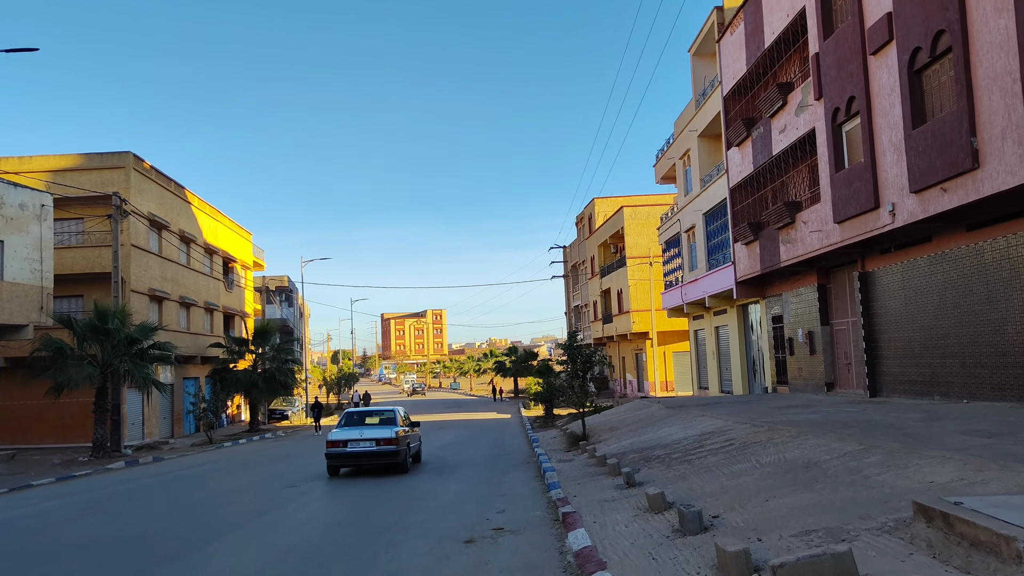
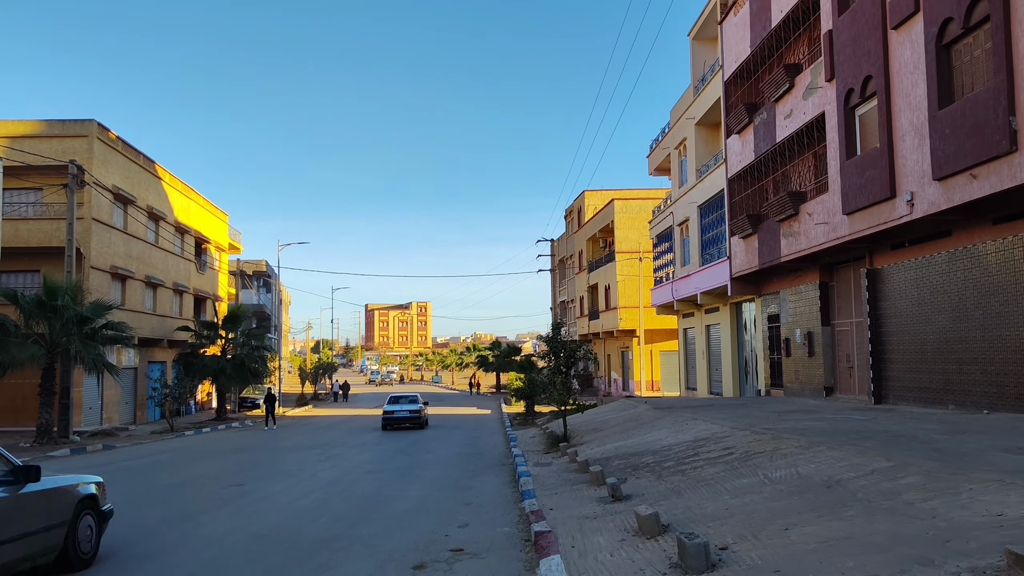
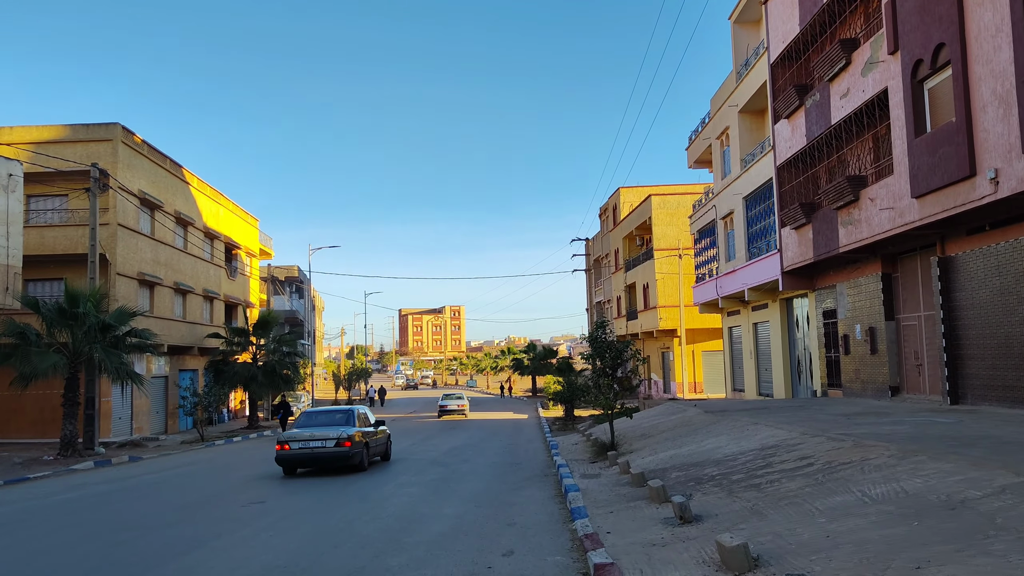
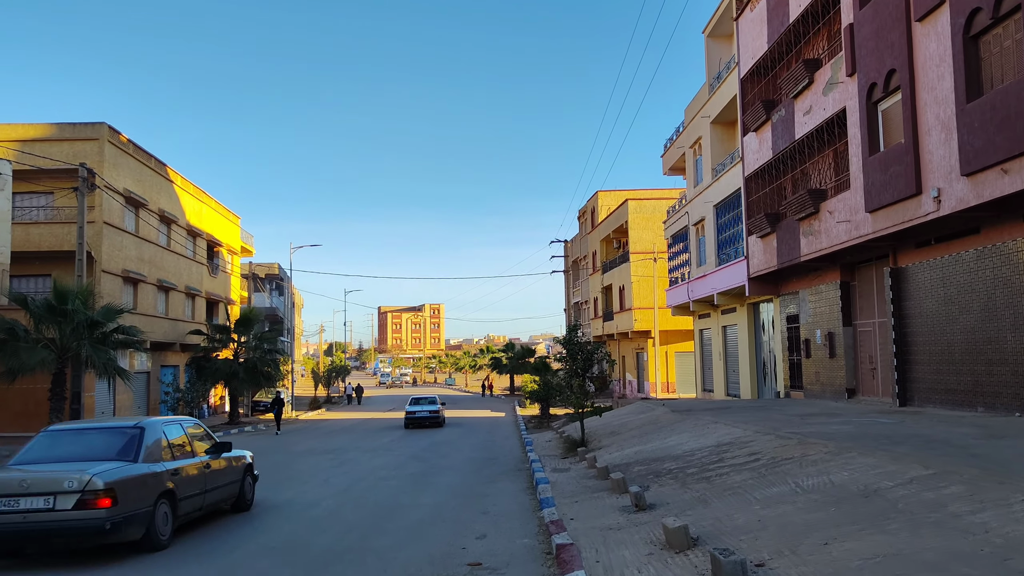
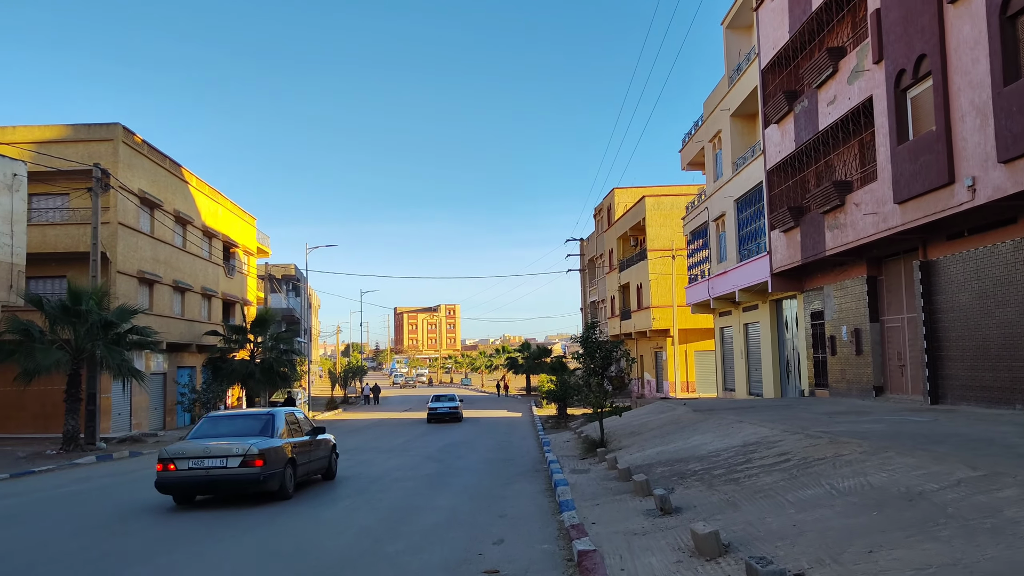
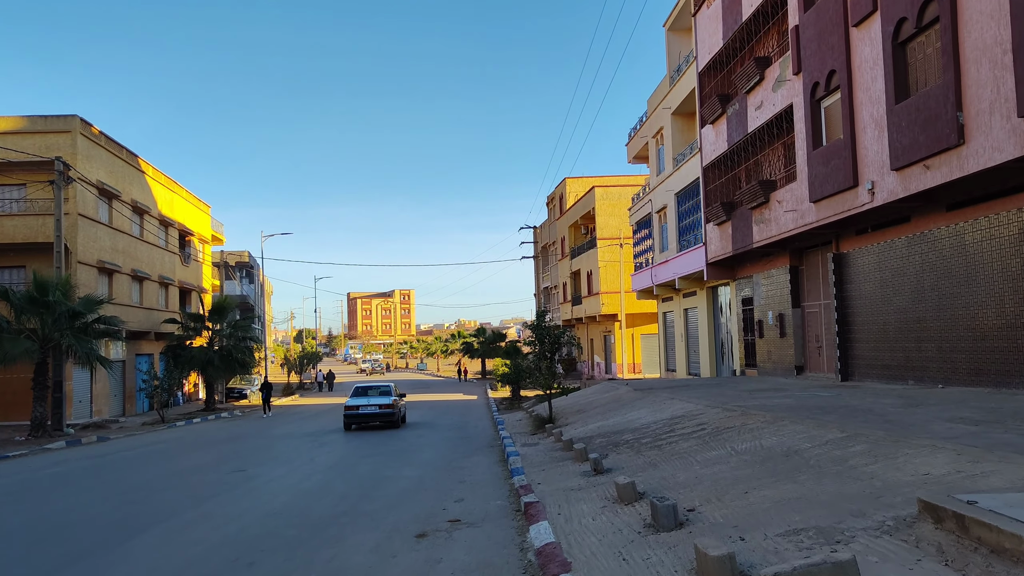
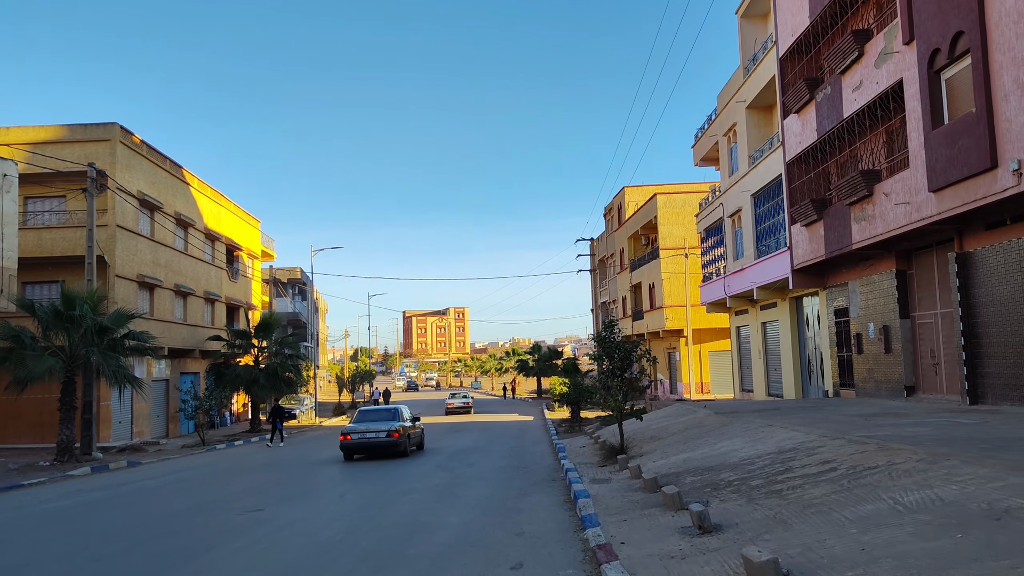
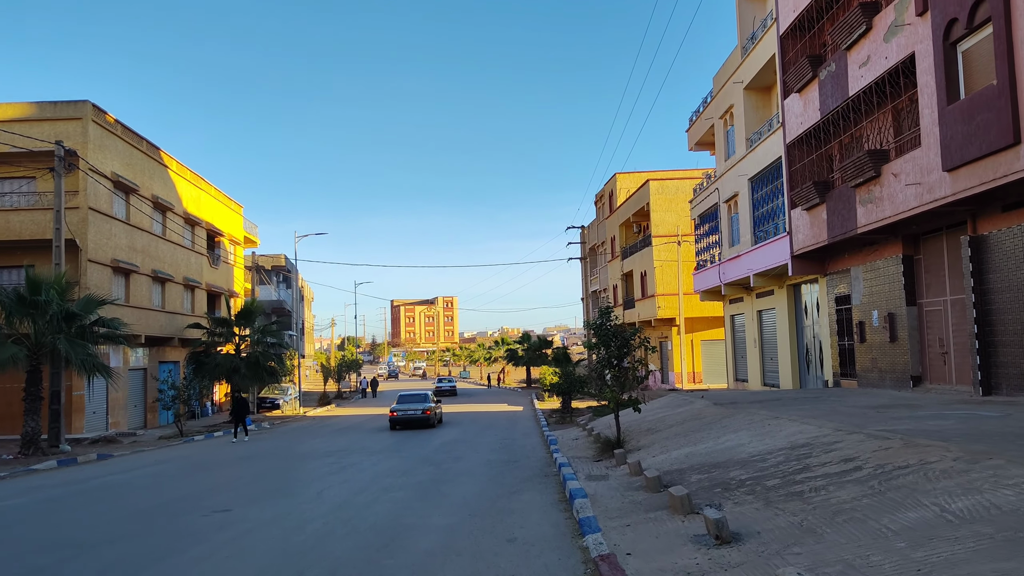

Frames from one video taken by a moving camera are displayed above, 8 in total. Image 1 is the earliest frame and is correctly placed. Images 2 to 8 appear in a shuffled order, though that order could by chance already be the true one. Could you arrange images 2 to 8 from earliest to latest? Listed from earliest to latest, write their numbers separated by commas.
6, 2, 4, 5, 3, 7, 8
